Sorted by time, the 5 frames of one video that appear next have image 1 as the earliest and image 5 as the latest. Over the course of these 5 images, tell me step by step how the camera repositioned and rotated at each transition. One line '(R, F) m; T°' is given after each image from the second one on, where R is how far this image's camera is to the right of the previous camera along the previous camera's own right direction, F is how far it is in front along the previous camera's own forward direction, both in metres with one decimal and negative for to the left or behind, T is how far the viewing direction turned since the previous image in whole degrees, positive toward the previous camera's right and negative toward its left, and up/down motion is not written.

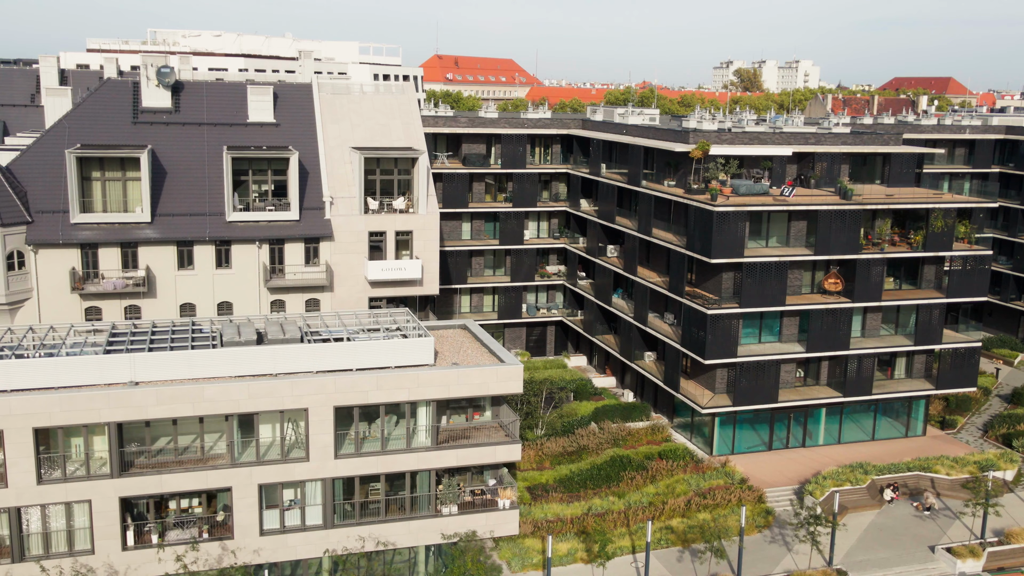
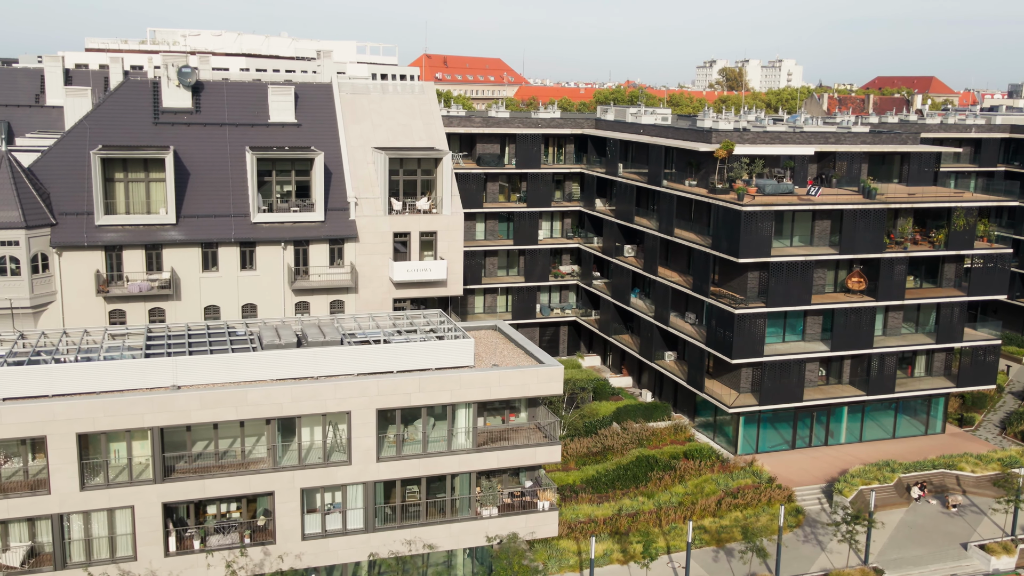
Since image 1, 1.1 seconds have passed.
(-1.9, +0.2) m; +1°
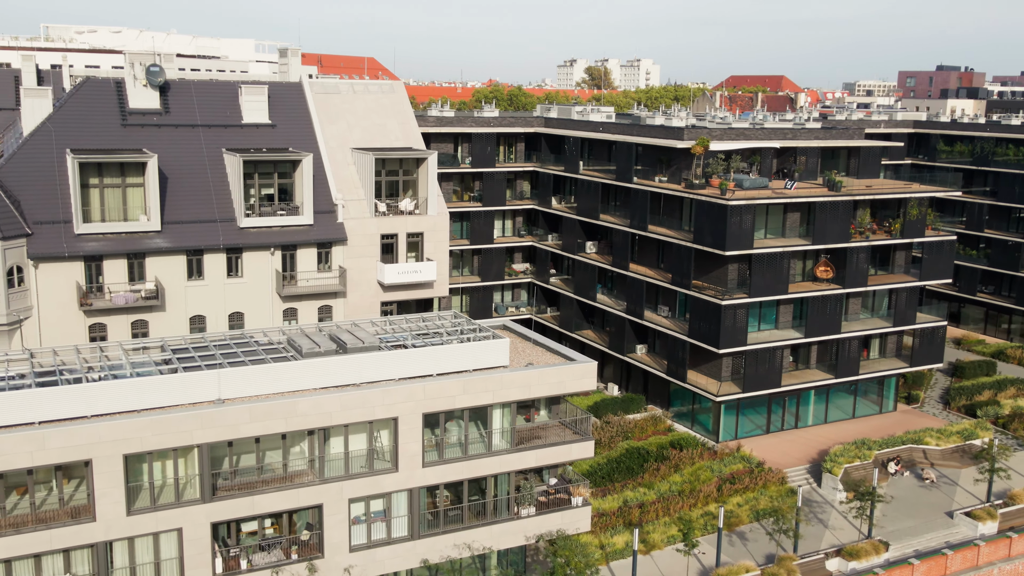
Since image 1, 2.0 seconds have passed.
(-5.5, +0.4) m; +8°
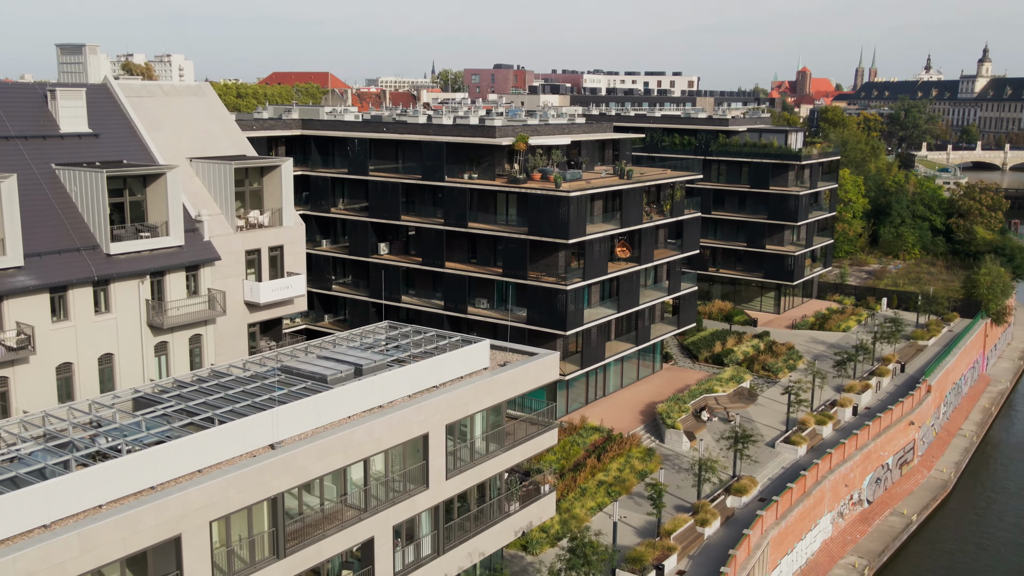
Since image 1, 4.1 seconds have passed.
(-13.4, +2.8) m; +27°
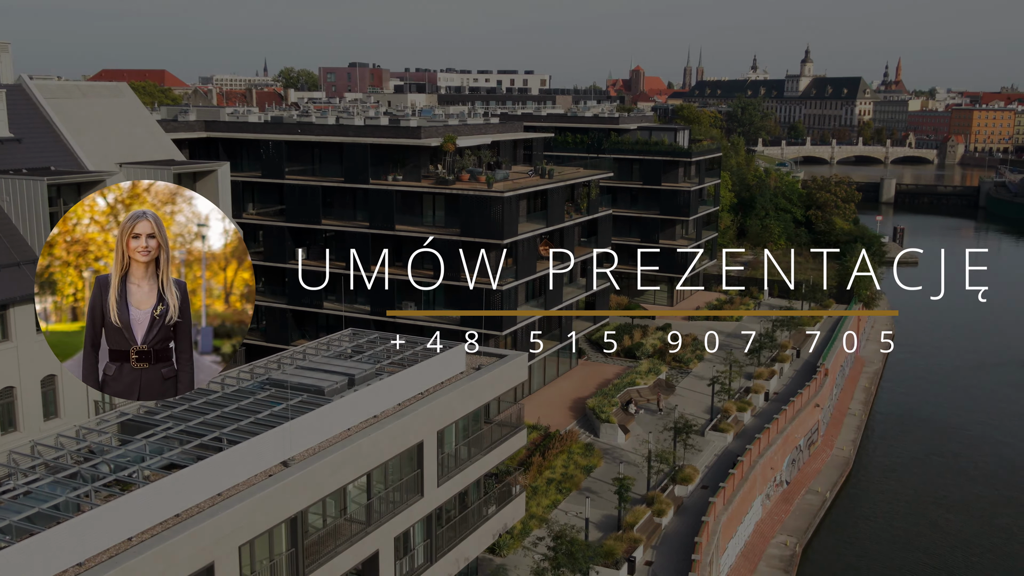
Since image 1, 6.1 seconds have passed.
(-4.1, +0.4) m; +9°
